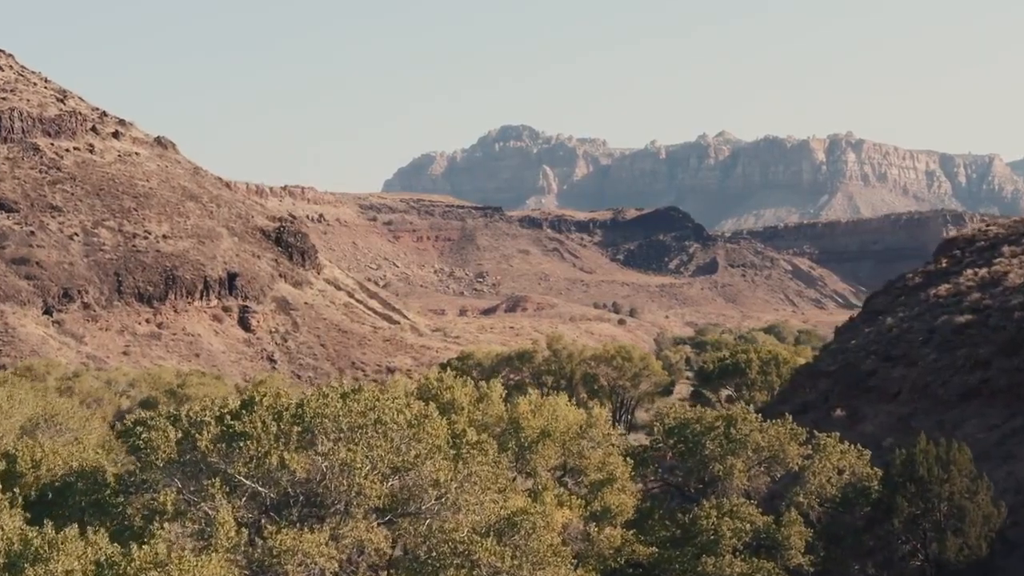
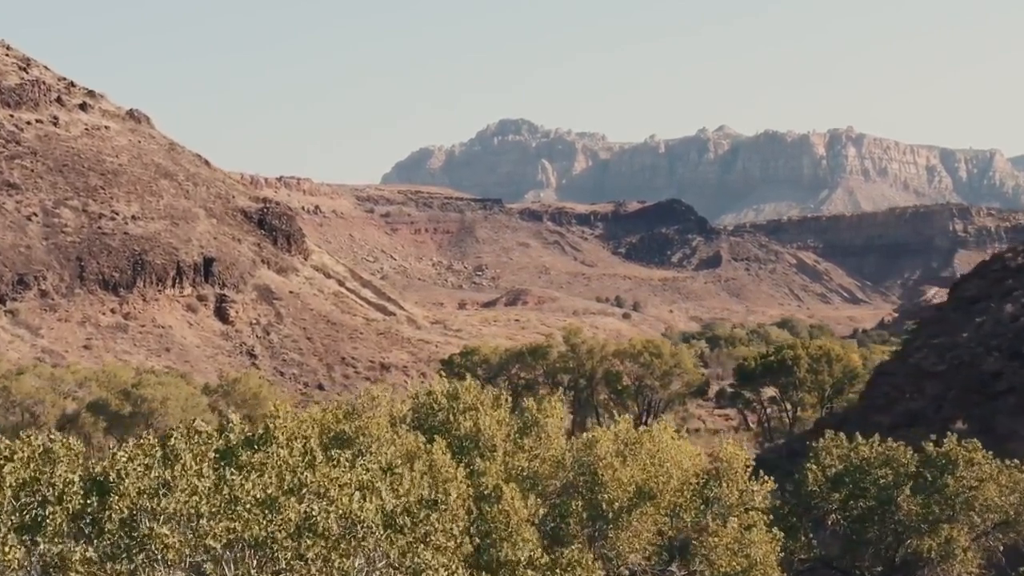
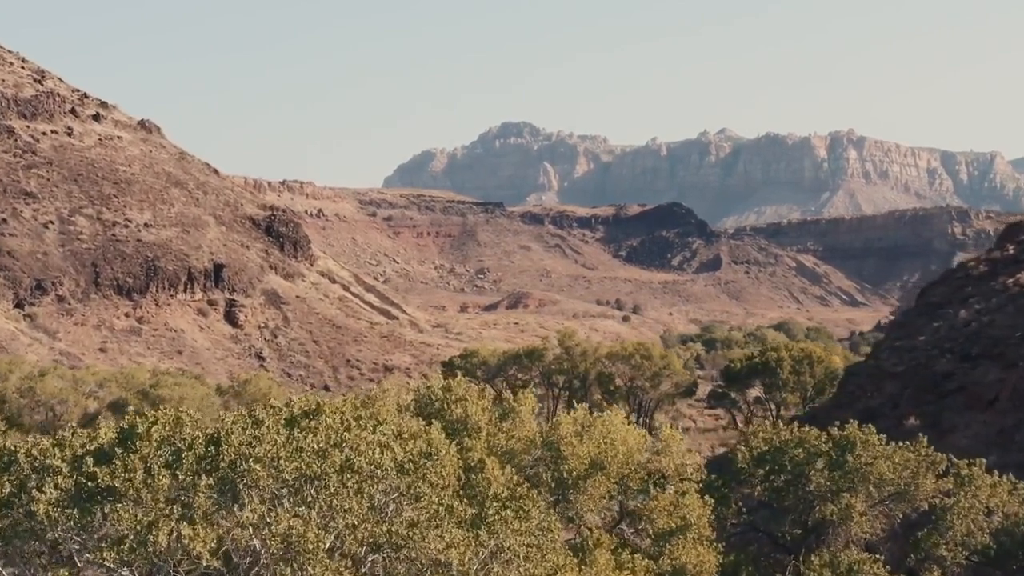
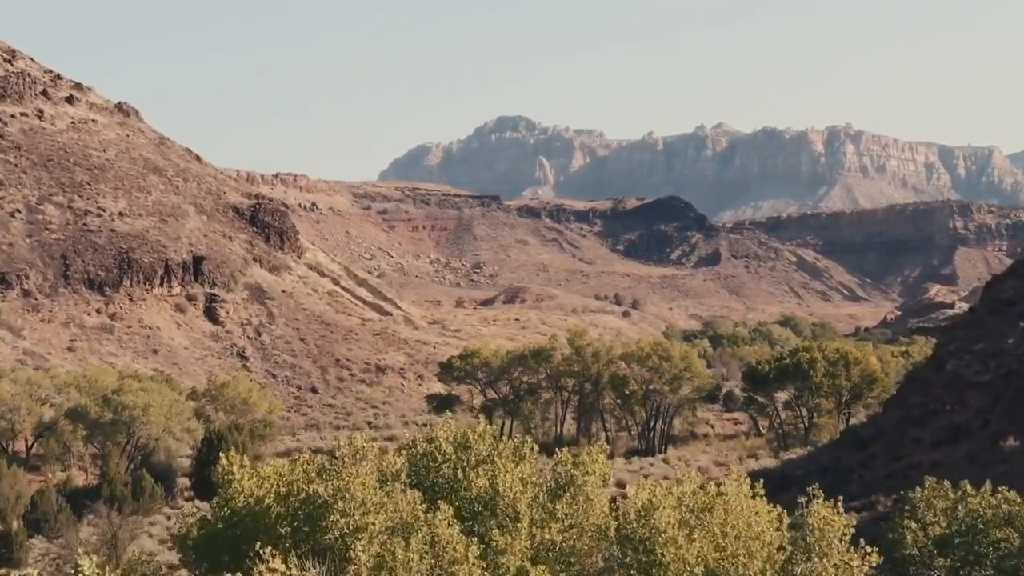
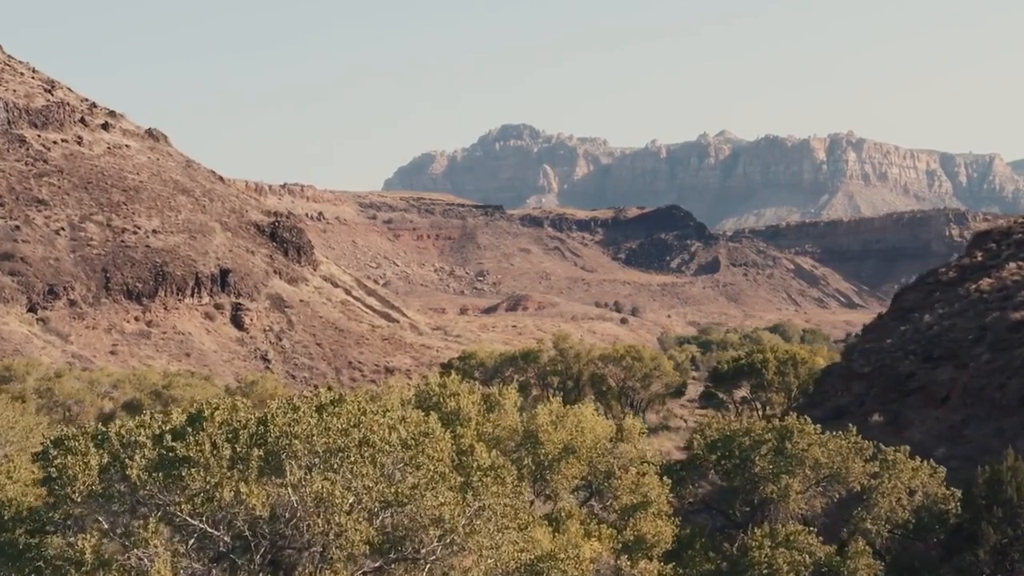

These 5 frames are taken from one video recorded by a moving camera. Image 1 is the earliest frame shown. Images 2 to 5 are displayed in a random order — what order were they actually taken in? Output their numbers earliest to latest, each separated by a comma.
5, 3, 2, 4
